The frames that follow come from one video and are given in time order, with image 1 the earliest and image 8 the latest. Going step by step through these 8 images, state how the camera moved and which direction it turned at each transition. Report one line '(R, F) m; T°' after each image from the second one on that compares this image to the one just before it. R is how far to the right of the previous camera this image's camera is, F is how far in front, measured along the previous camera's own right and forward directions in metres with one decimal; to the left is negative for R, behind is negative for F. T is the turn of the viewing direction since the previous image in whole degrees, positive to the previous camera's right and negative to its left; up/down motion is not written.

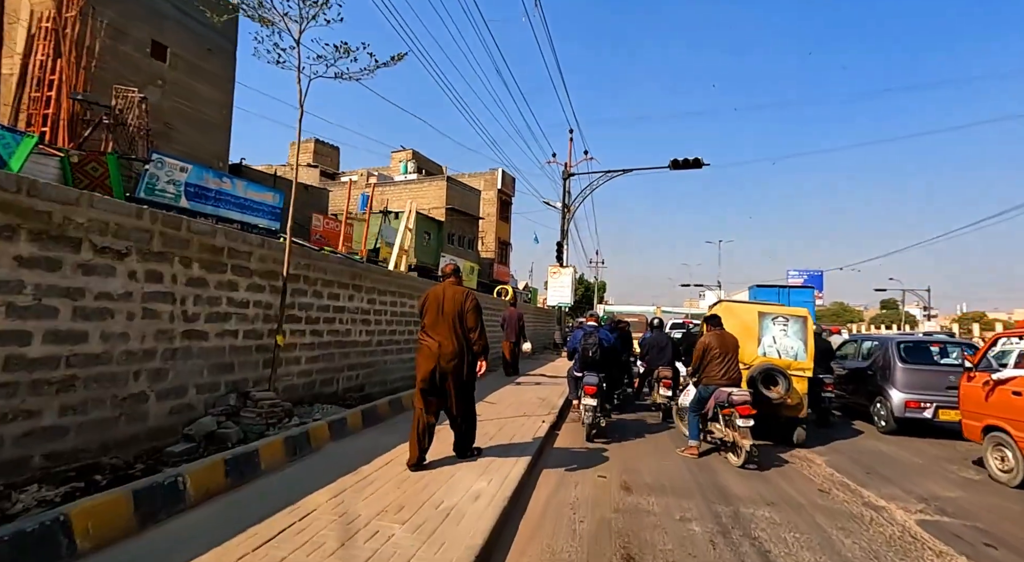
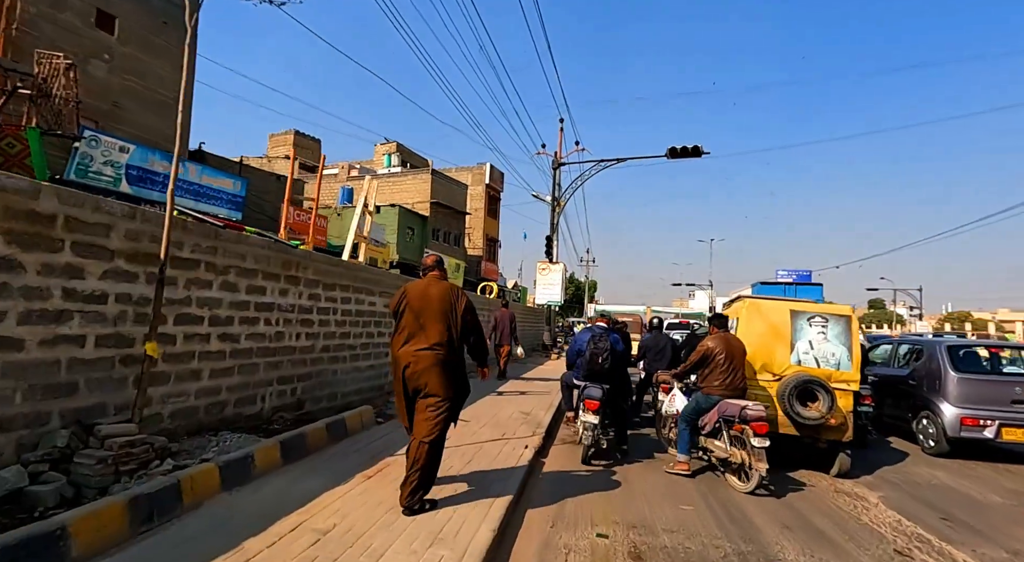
(+0.2, +1.4) m; +1°
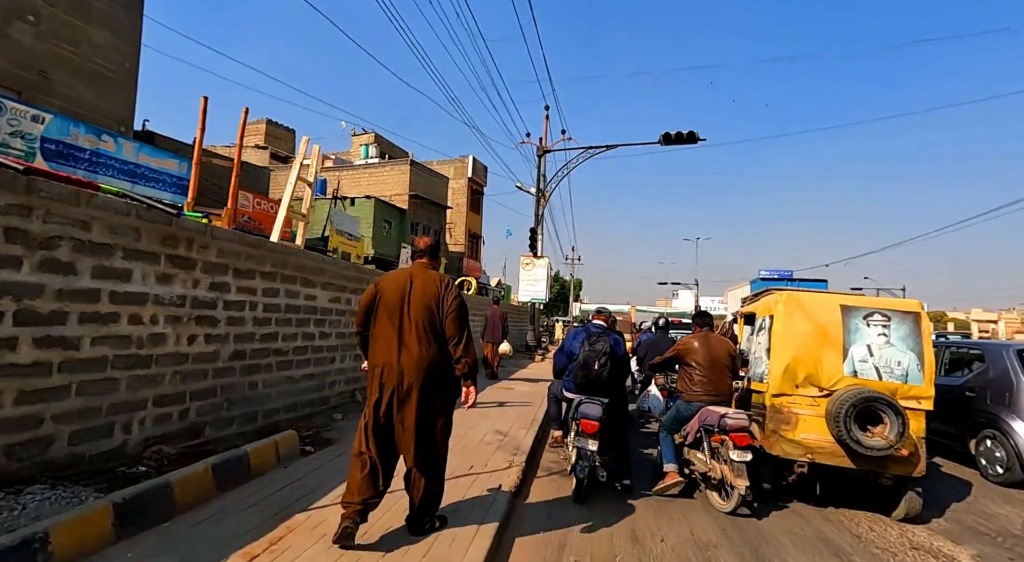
(+0.1, +1.5) m; +2°
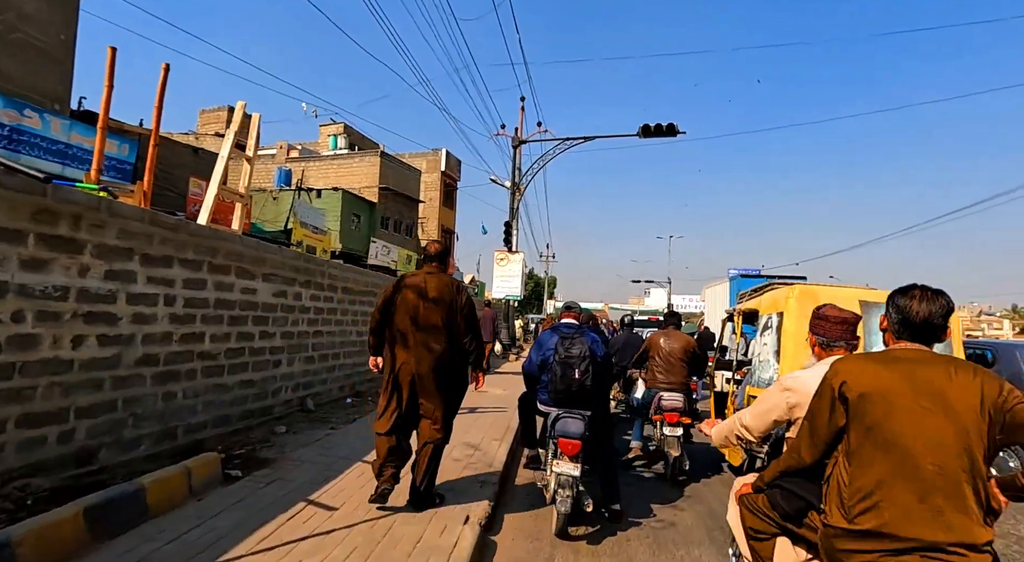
(0.0, +0.8) m; +3°
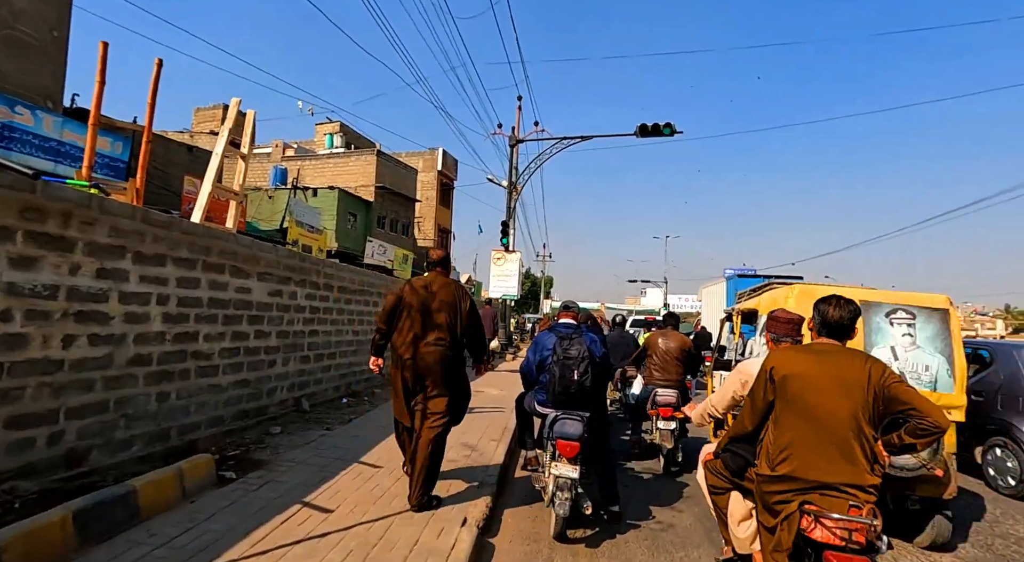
(0.0, 0.0) m; 0°
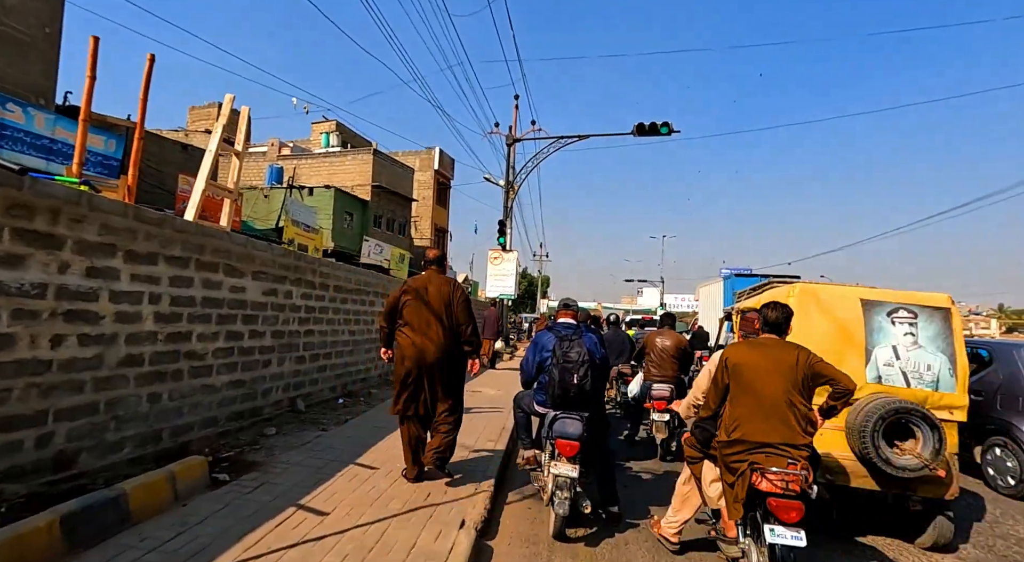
(0.0, +0.1) m; 0°
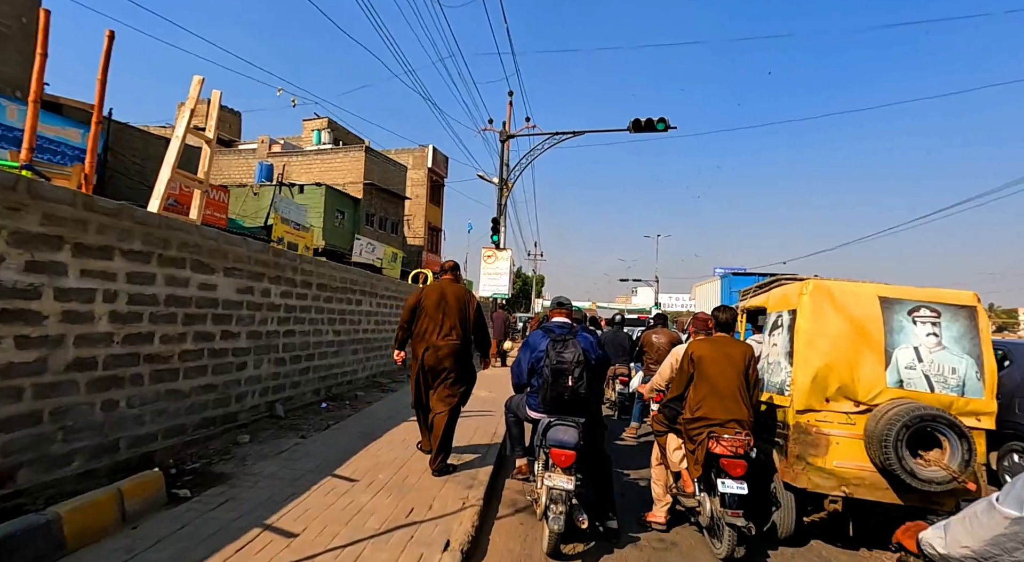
(0.0, +0.3) m; +1°
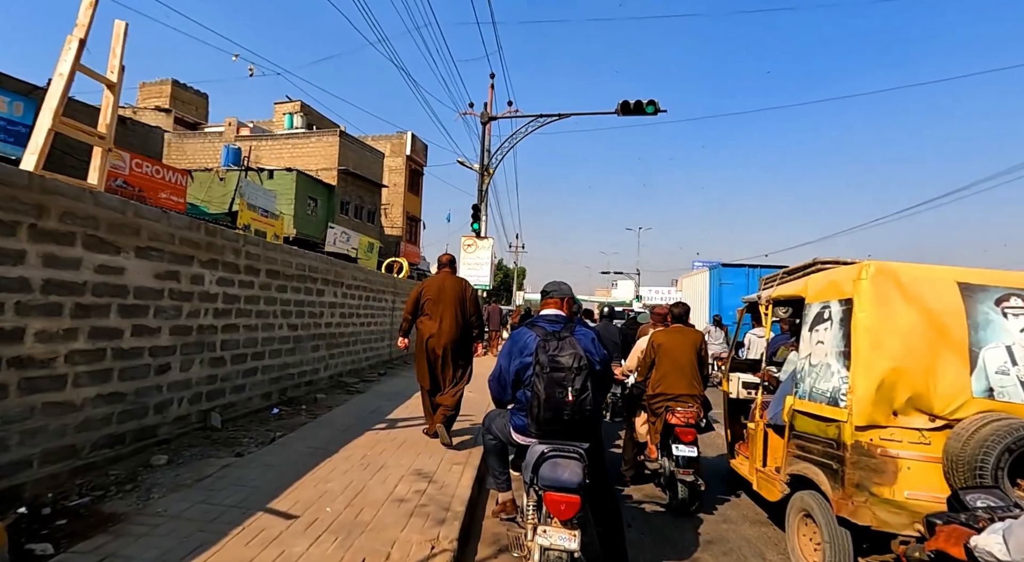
(0.0, +0.9) m; +2°
